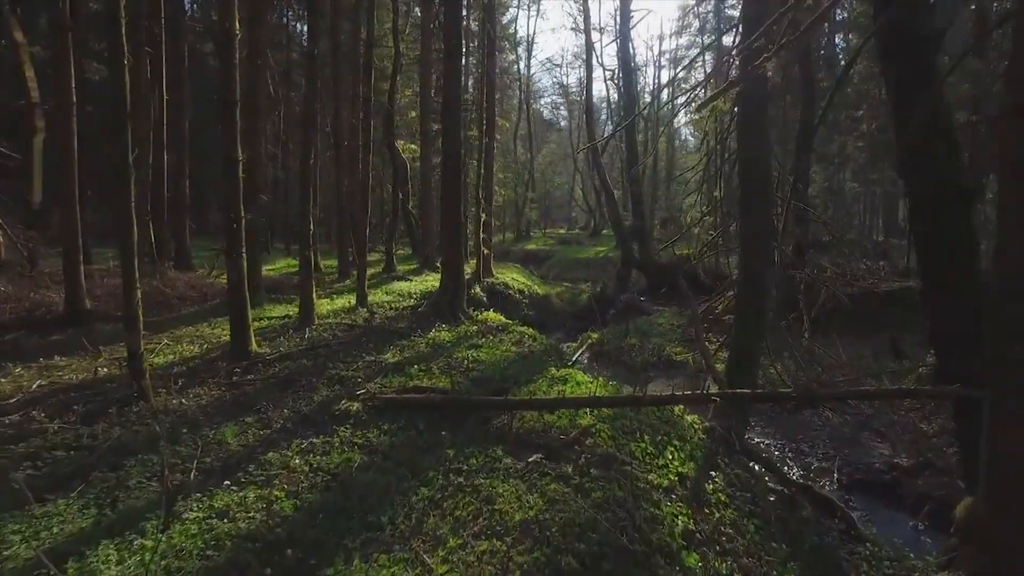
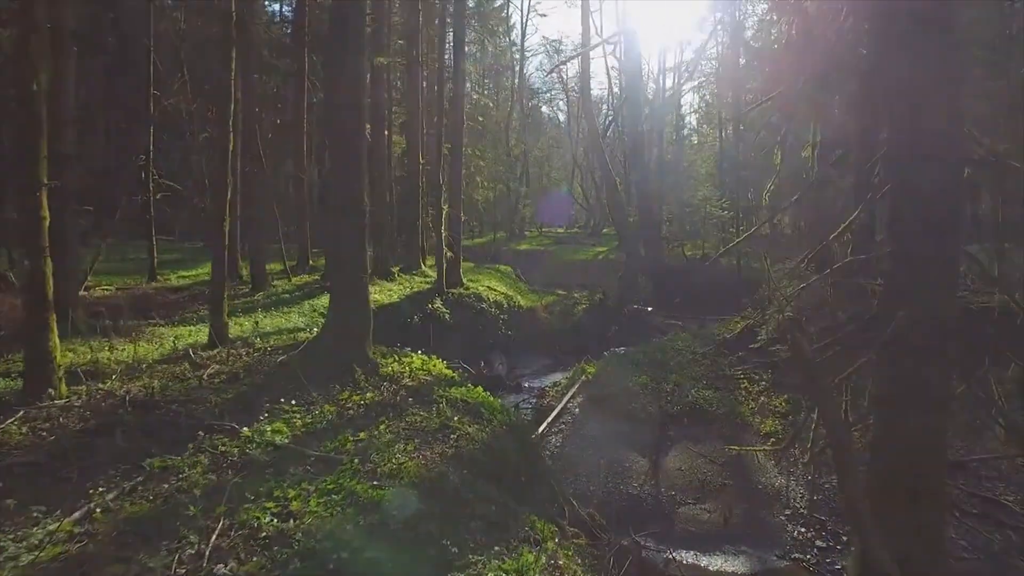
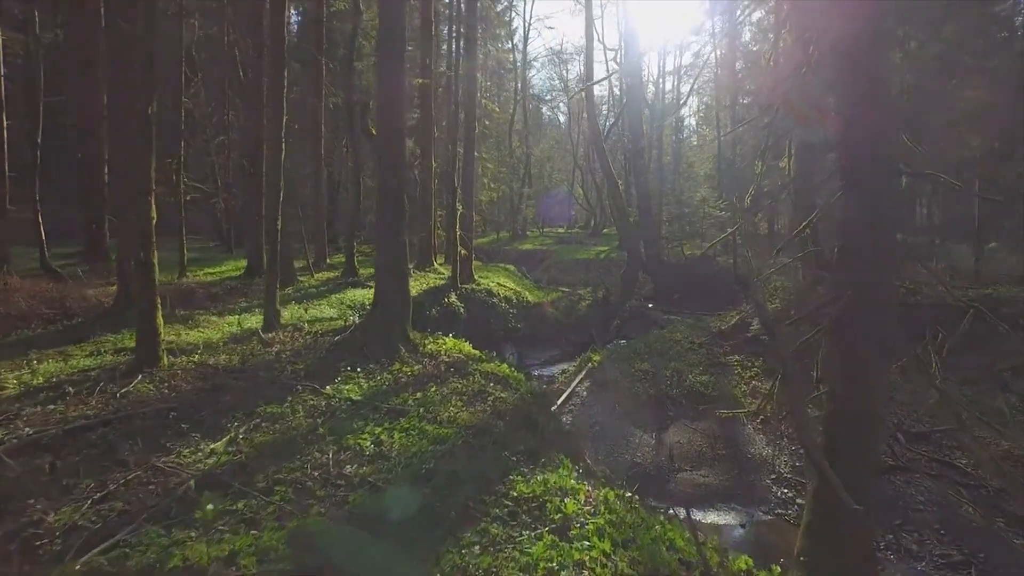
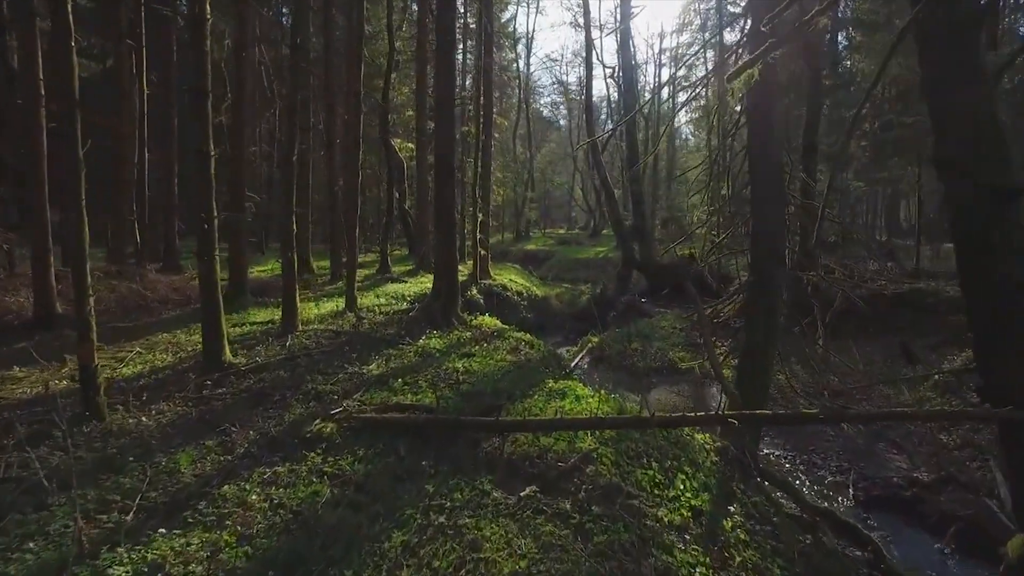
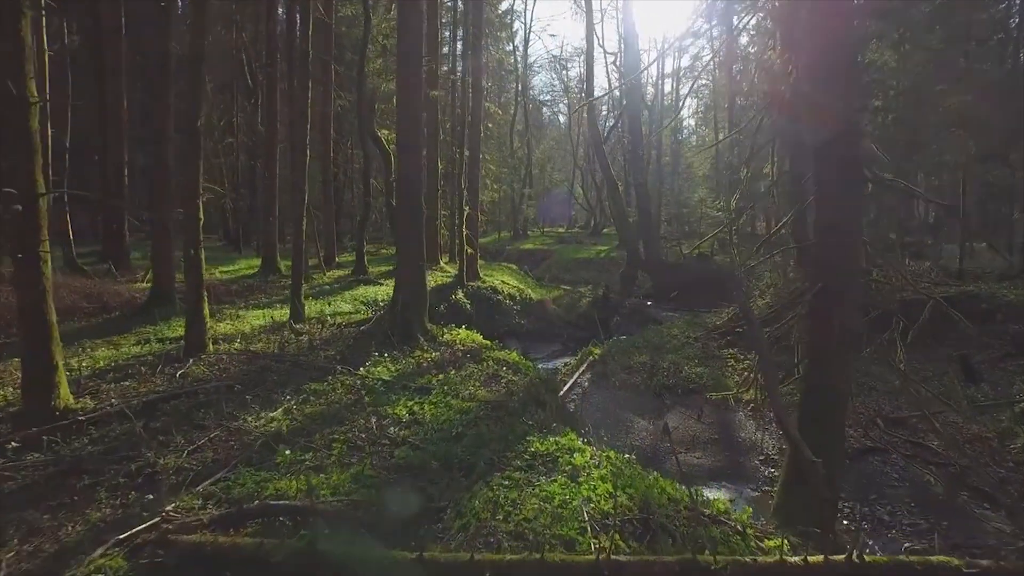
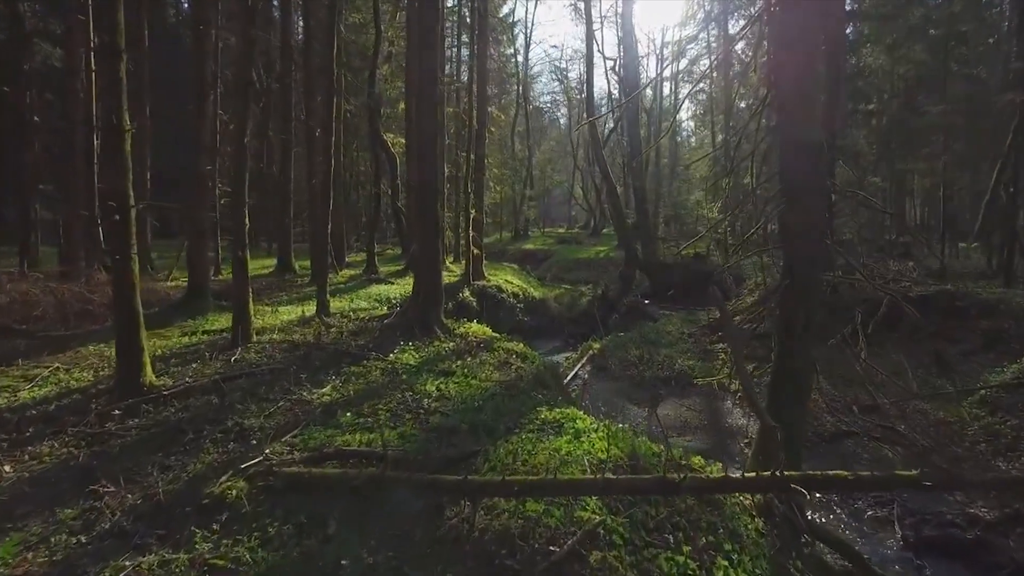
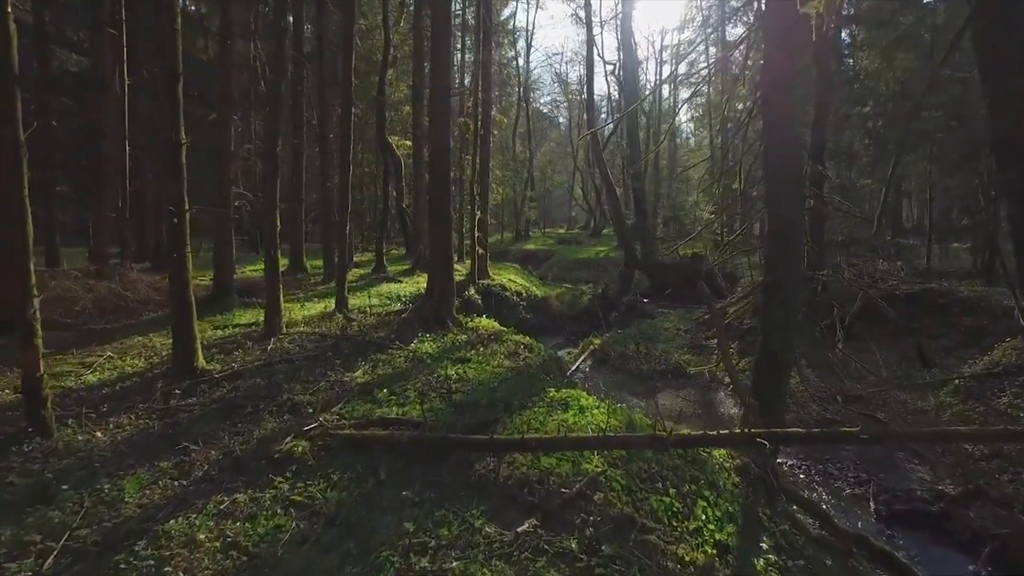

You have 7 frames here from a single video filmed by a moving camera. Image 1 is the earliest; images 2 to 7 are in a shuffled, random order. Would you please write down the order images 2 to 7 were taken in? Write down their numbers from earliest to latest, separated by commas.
4, 7, 6, 5, 3, 2
